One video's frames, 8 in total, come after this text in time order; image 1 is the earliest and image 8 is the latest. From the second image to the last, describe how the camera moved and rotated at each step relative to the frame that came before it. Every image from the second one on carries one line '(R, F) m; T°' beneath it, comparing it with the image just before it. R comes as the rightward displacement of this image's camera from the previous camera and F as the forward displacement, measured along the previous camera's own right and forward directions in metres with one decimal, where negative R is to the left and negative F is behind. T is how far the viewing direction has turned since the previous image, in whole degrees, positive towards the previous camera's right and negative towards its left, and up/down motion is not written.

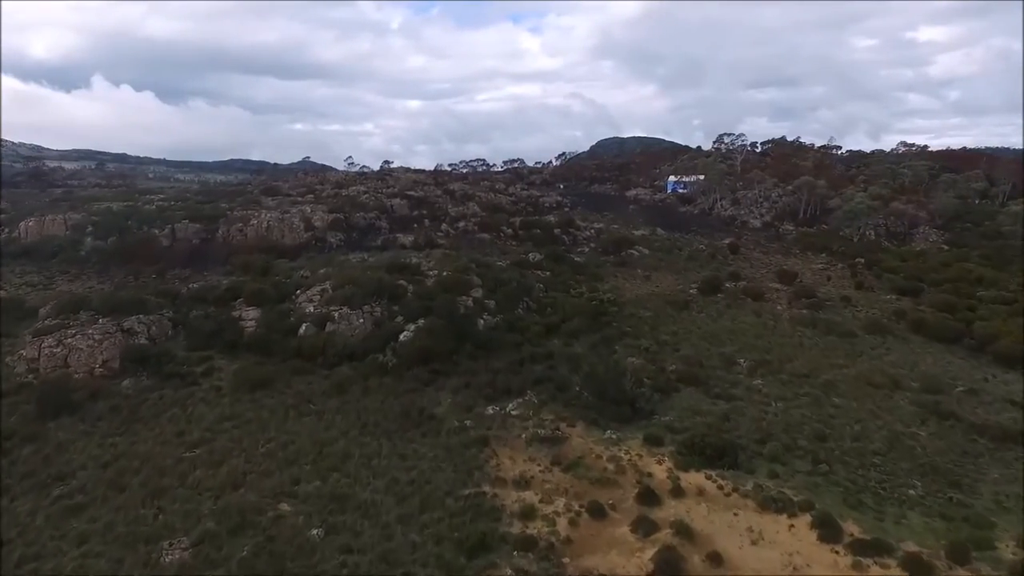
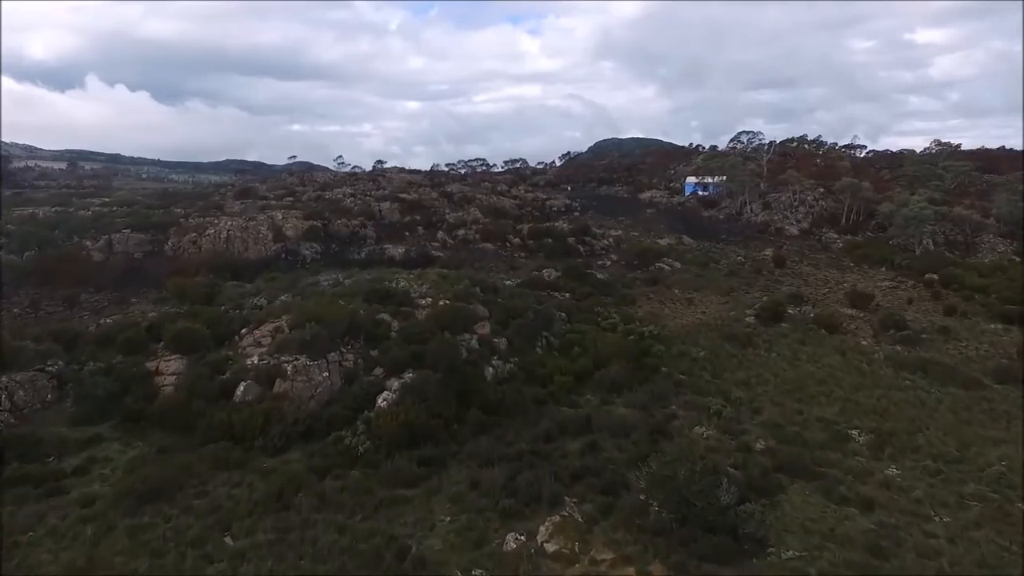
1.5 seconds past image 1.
(-0.5, +5.4) m; 0°
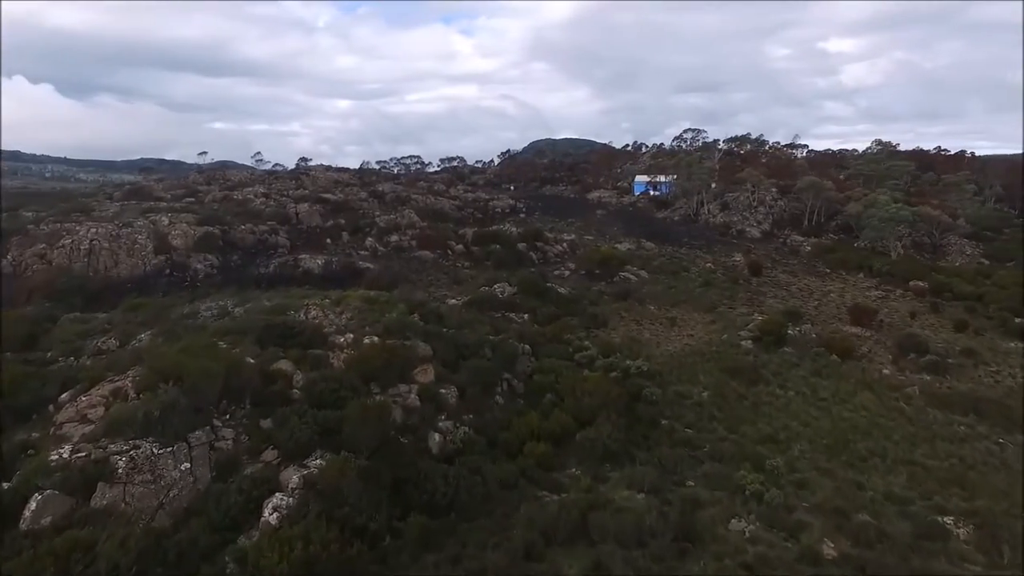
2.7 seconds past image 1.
(-0.3, +4.5) m; +6°
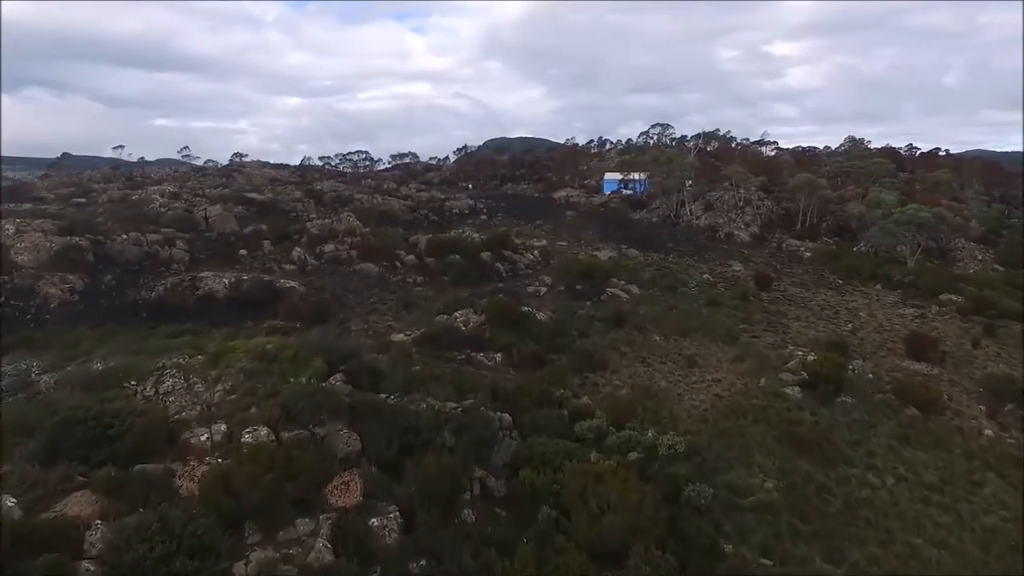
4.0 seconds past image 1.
(-0.2, +5.0) m; +4°
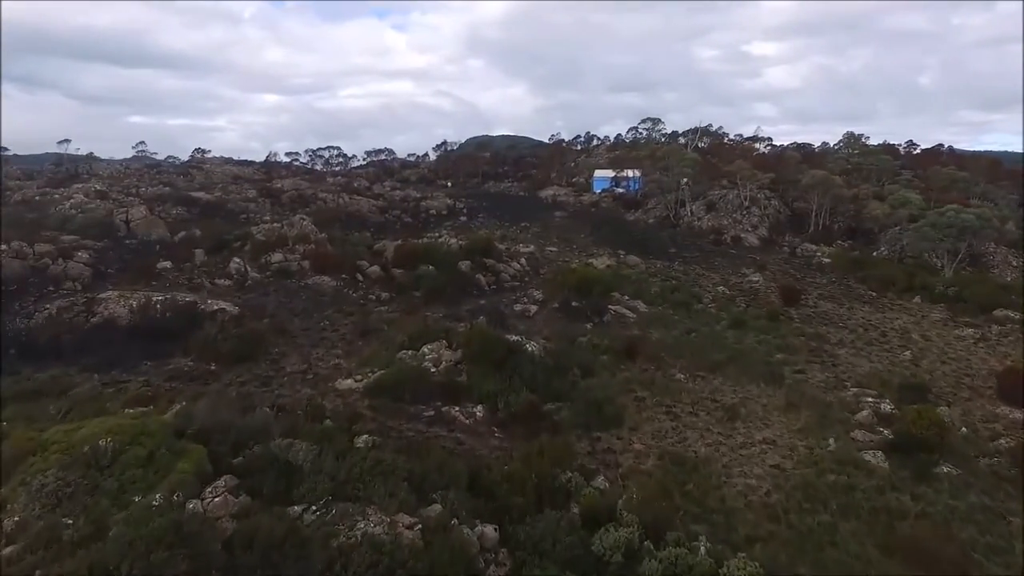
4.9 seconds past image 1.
(0.0, +3.7) m; +2°
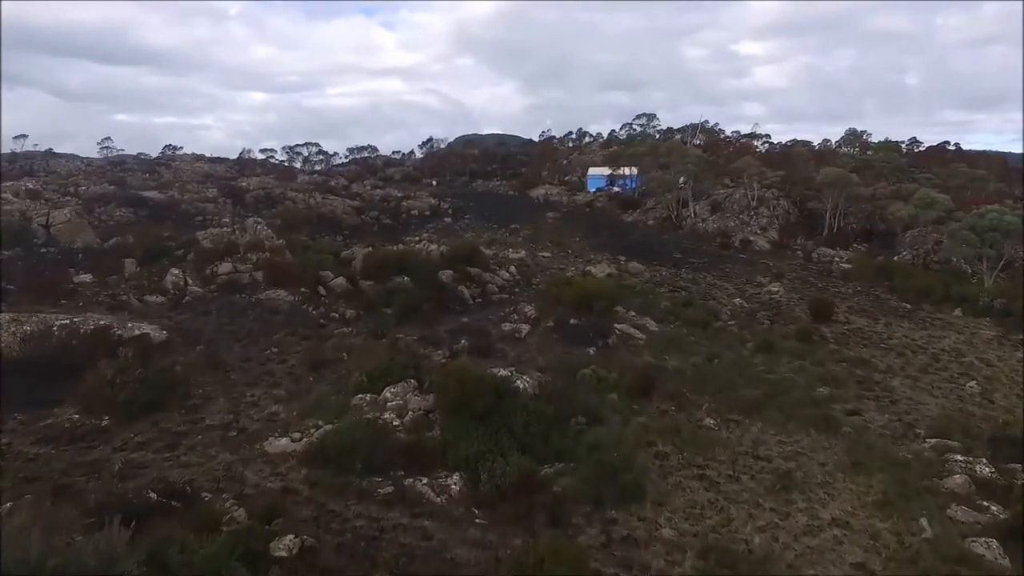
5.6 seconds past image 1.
(0.0, +2.7) m; +1°
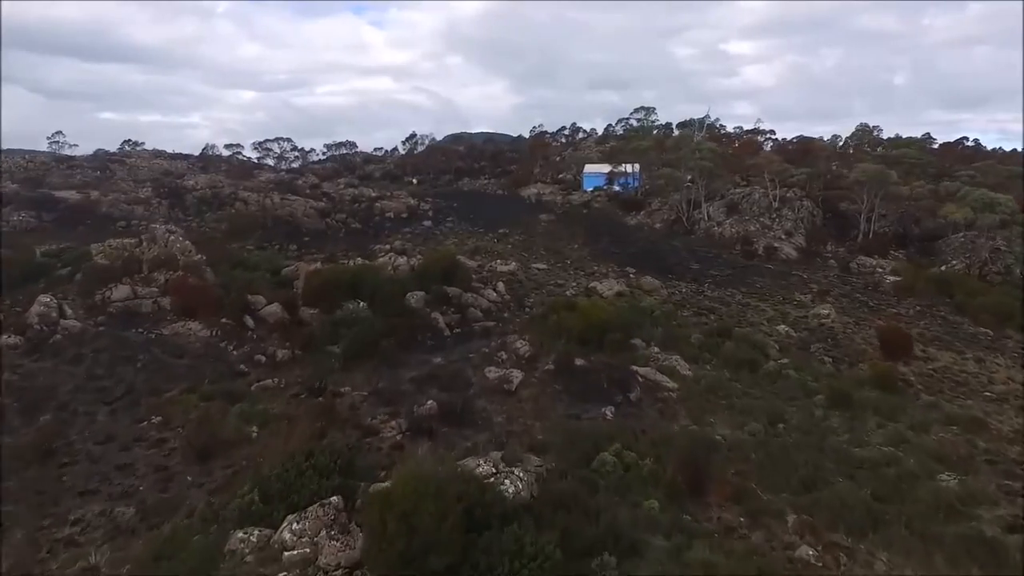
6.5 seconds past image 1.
(+0.1, +4.0) m; +1°
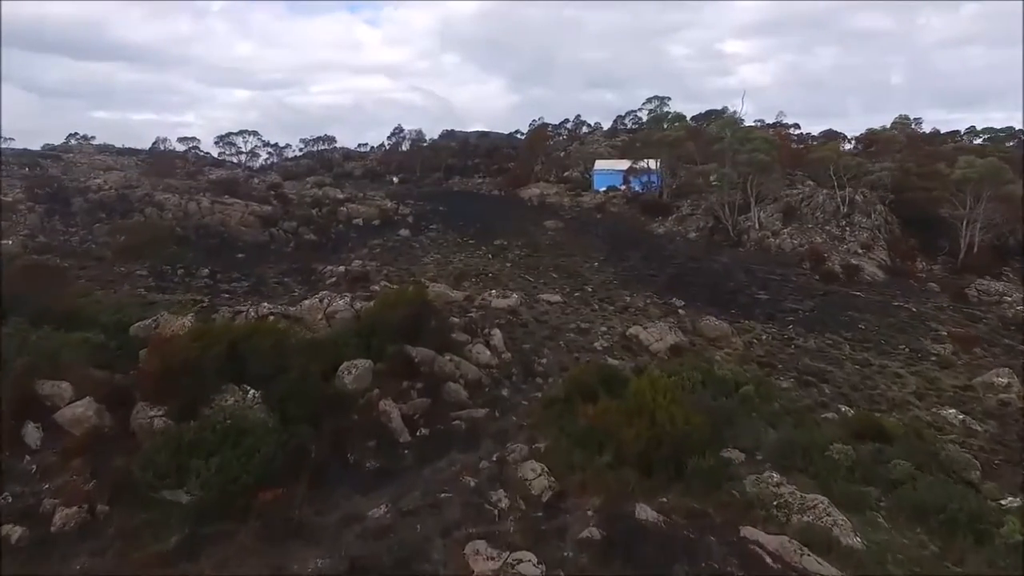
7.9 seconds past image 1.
(-0.1, +5.9) m; 0°
